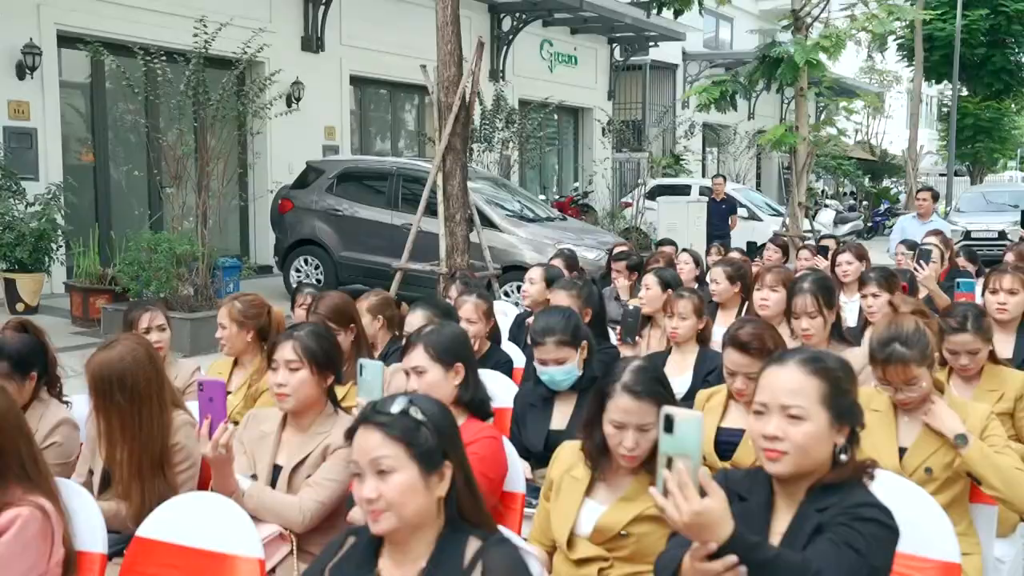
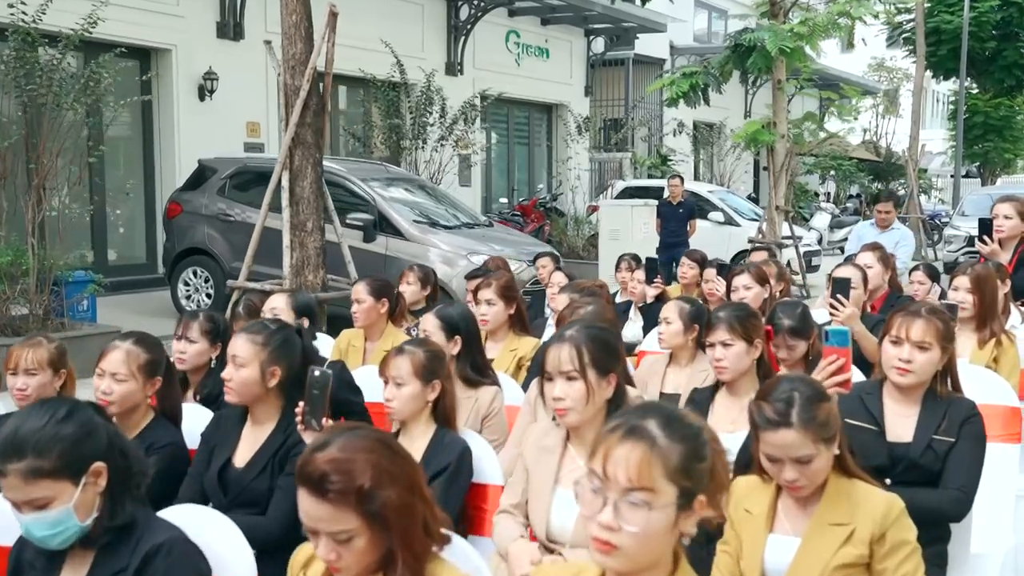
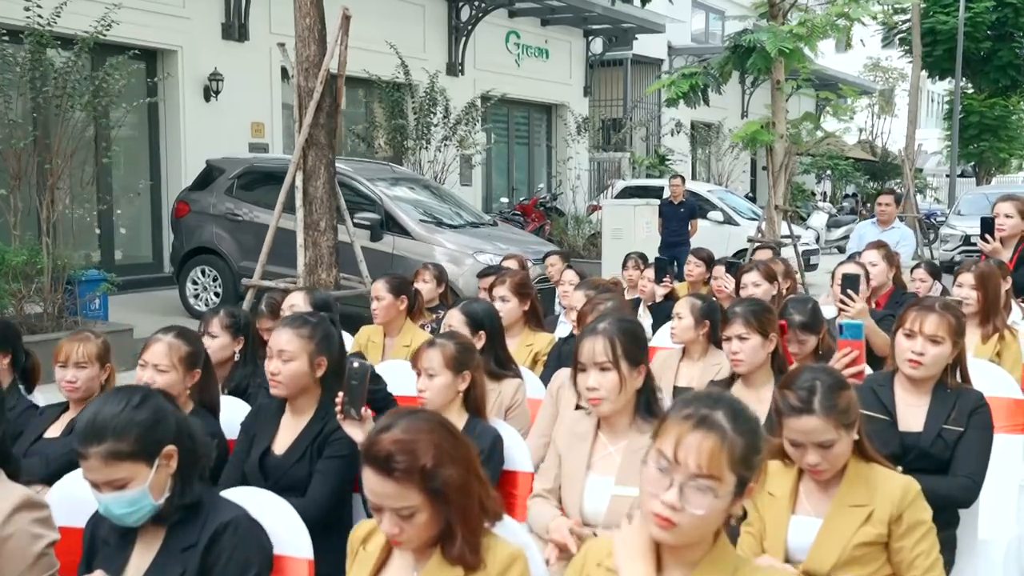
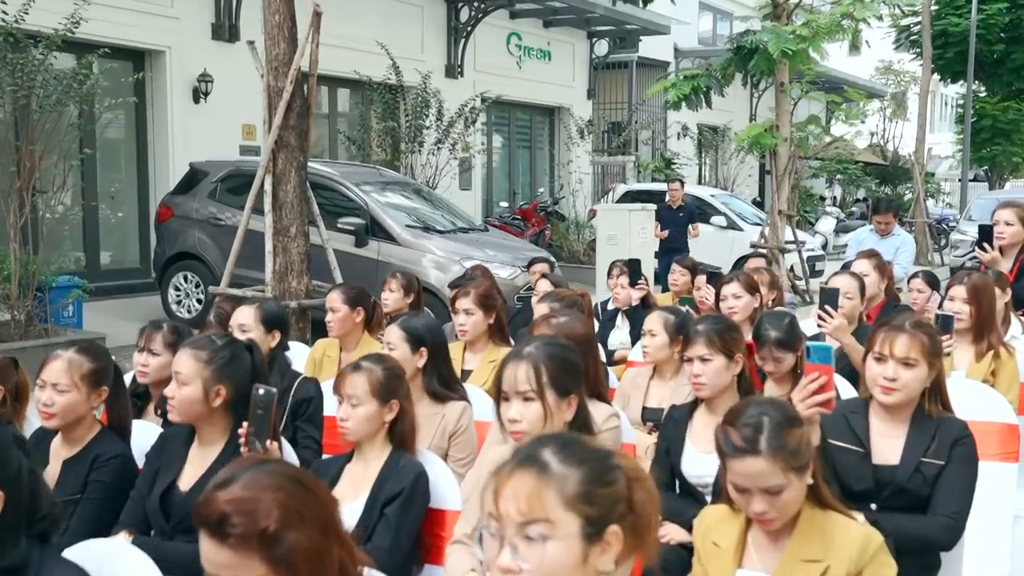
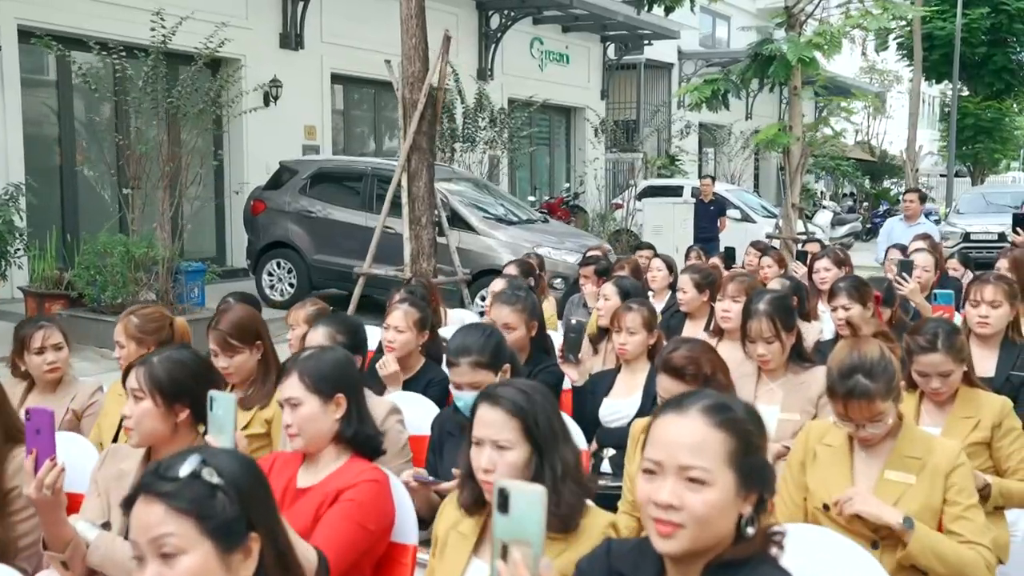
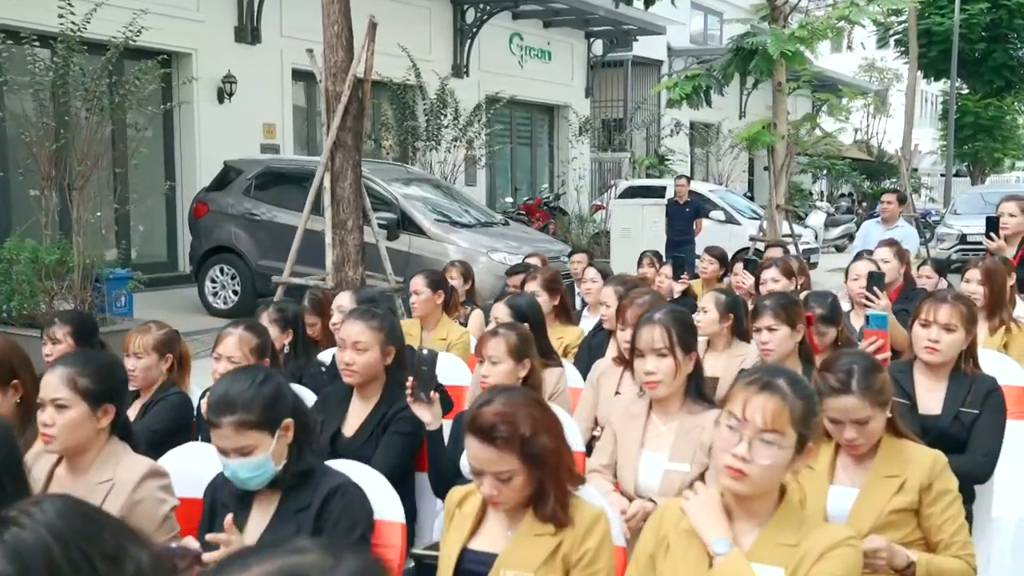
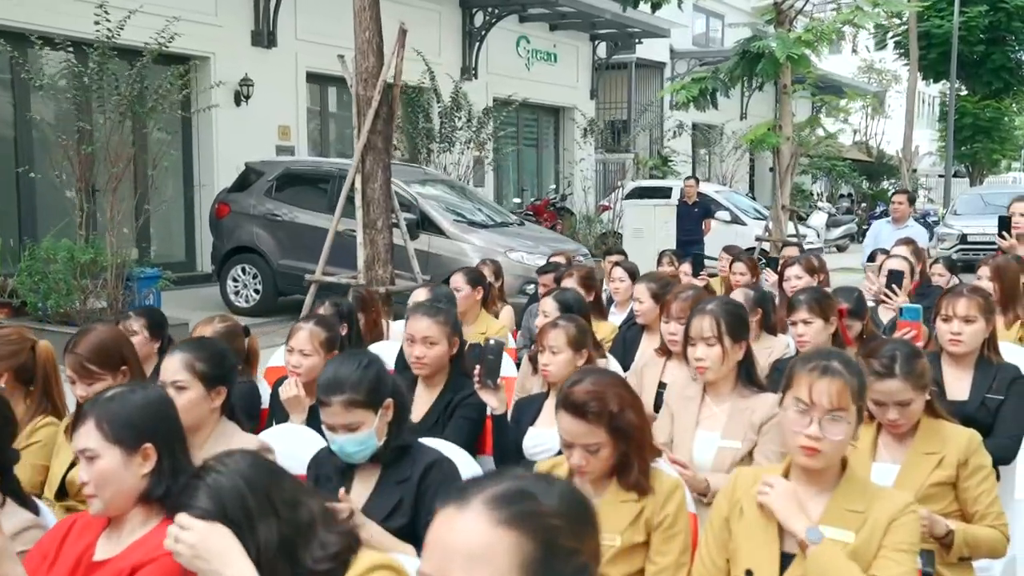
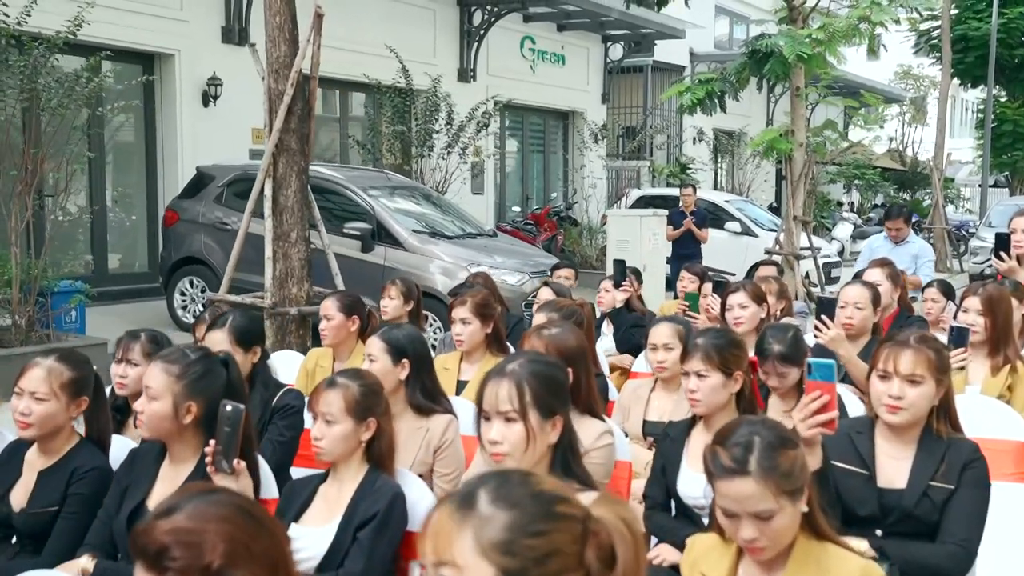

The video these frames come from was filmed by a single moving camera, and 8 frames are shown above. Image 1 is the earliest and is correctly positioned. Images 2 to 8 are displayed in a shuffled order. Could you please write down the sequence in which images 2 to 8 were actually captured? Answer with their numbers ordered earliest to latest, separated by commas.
5, 7, 6, 3, 2, 4, 8
